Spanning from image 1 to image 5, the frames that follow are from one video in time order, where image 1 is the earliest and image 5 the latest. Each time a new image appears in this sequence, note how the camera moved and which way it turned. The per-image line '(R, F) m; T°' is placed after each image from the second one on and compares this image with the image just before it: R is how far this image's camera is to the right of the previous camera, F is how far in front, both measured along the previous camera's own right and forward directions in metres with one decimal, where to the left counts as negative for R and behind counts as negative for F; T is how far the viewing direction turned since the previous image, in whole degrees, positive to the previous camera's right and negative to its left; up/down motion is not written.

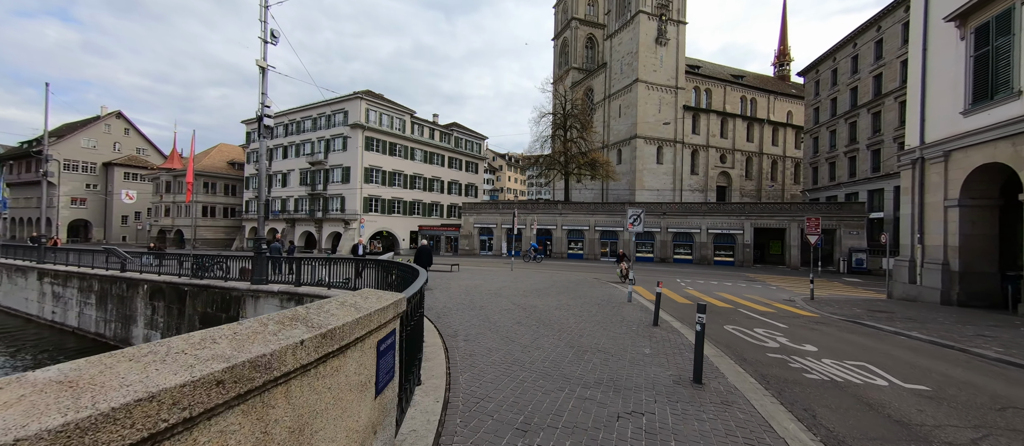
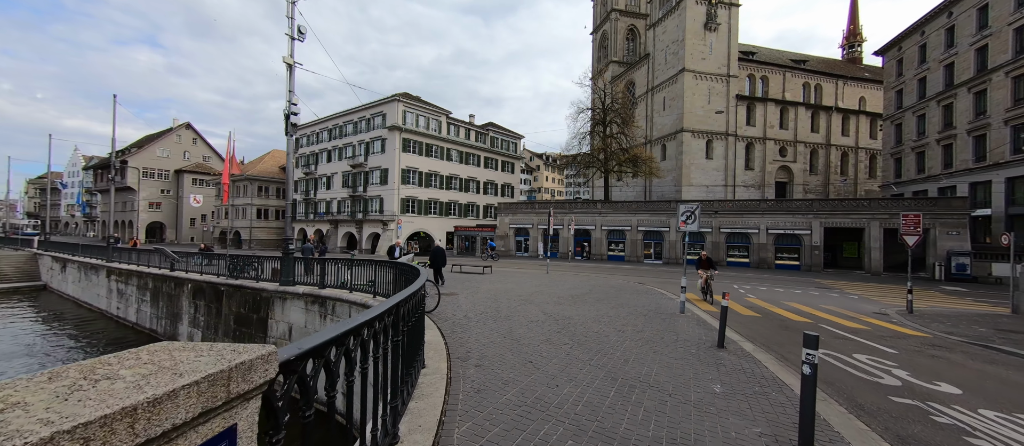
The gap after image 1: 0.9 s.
(+0.2, +1.2) m; -6°
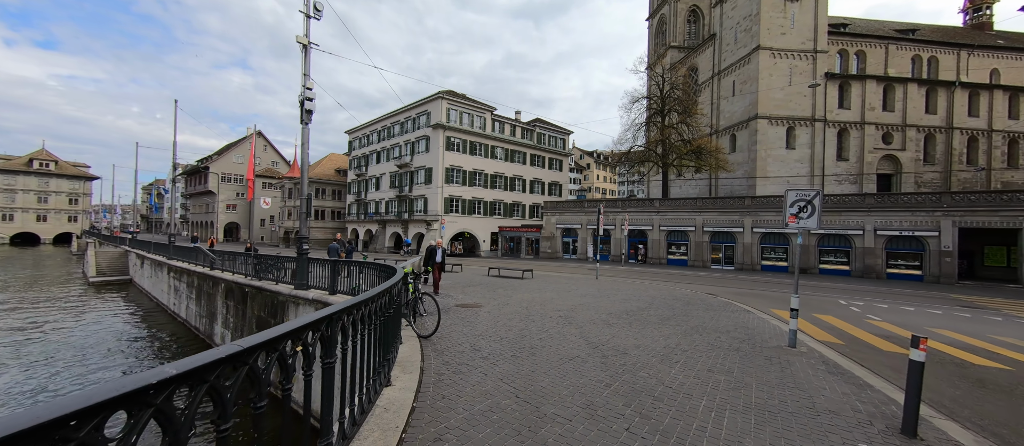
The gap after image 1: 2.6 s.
(+0.3, +2.4) m; -8°
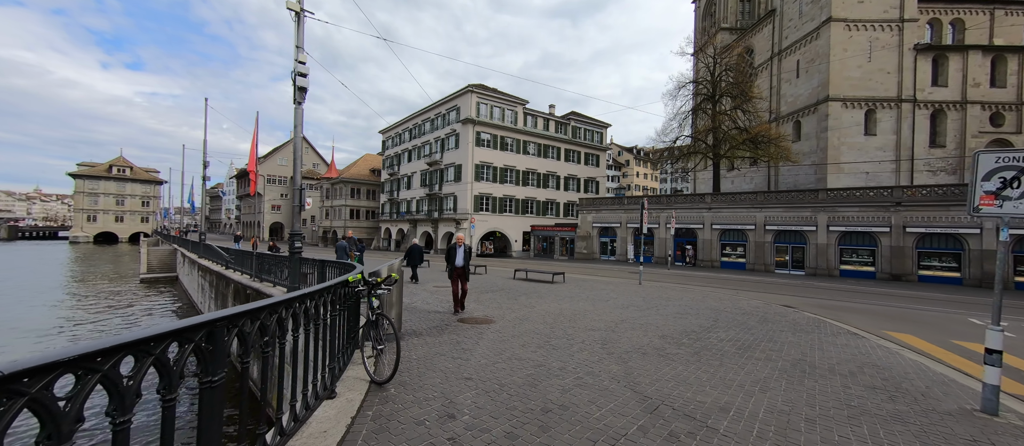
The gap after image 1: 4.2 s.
(+0.3, +2.3) m; -6°
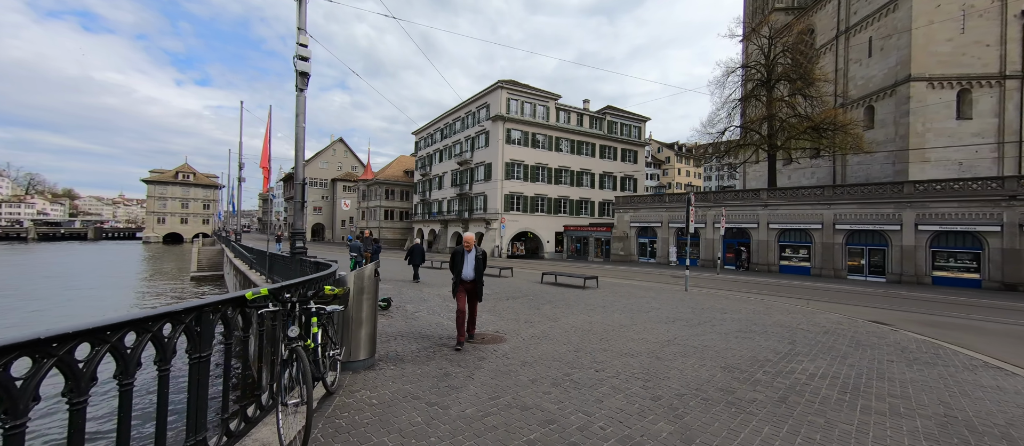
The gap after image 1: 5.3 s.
(+0.3, +1.5) m; -6°
